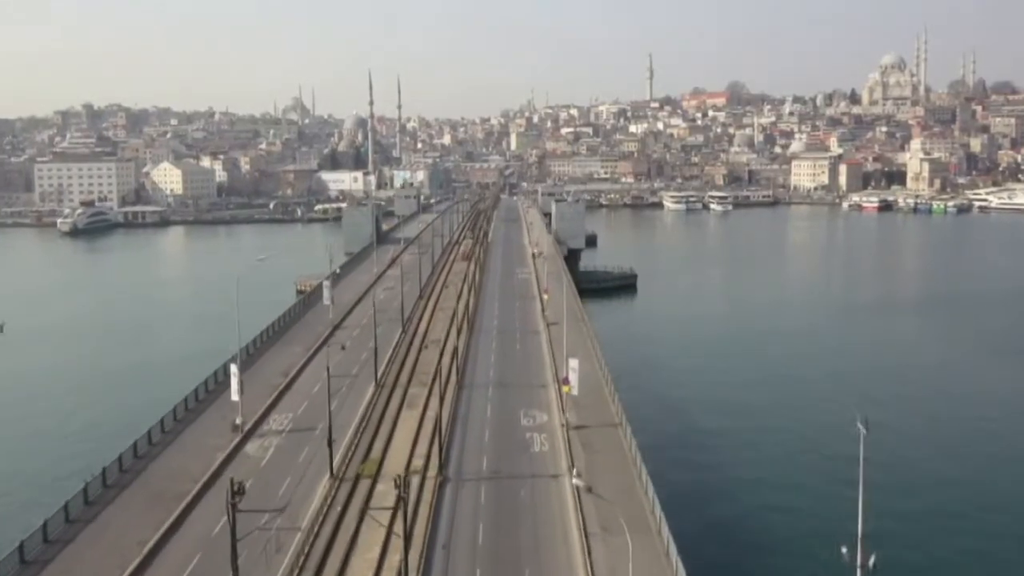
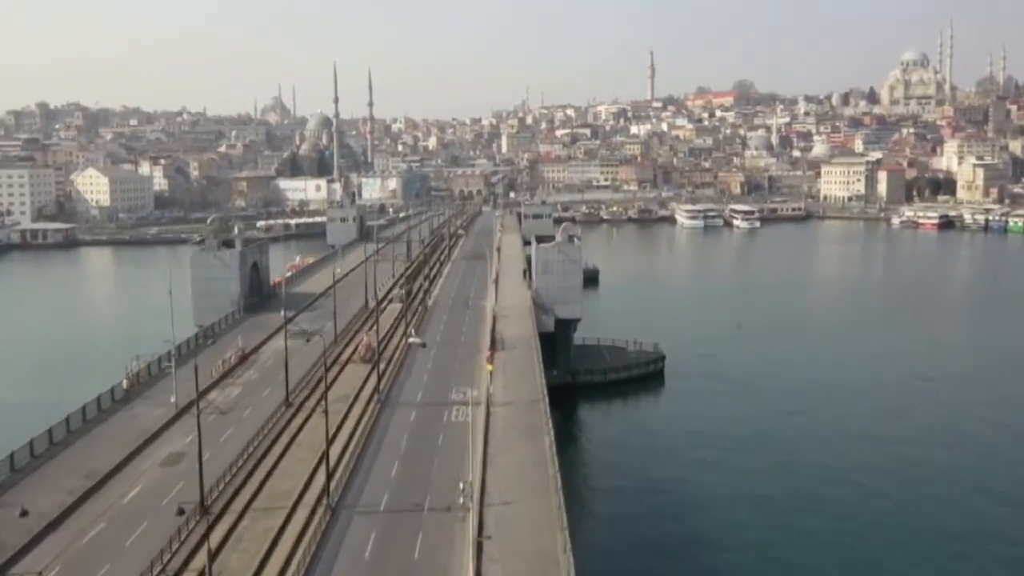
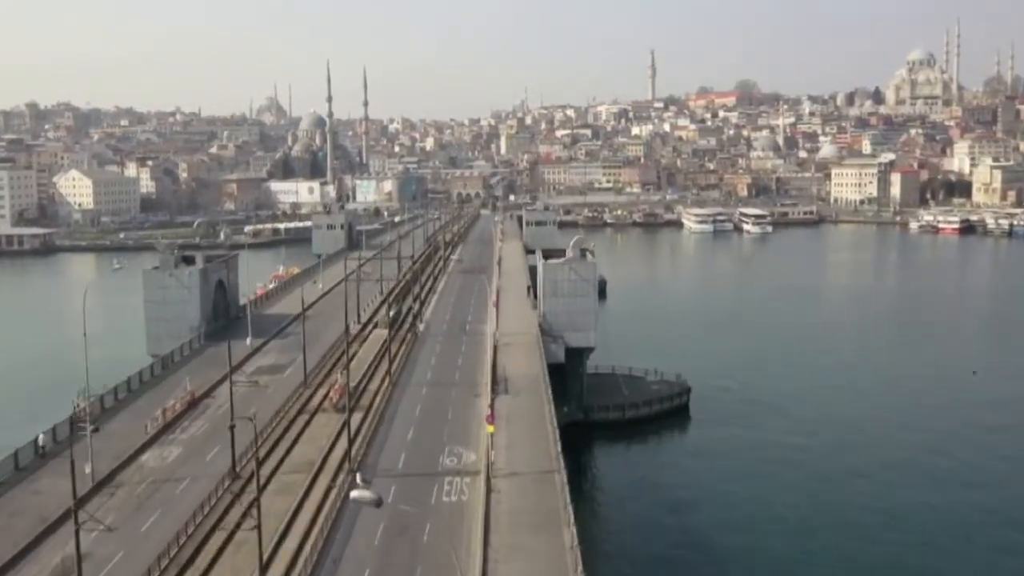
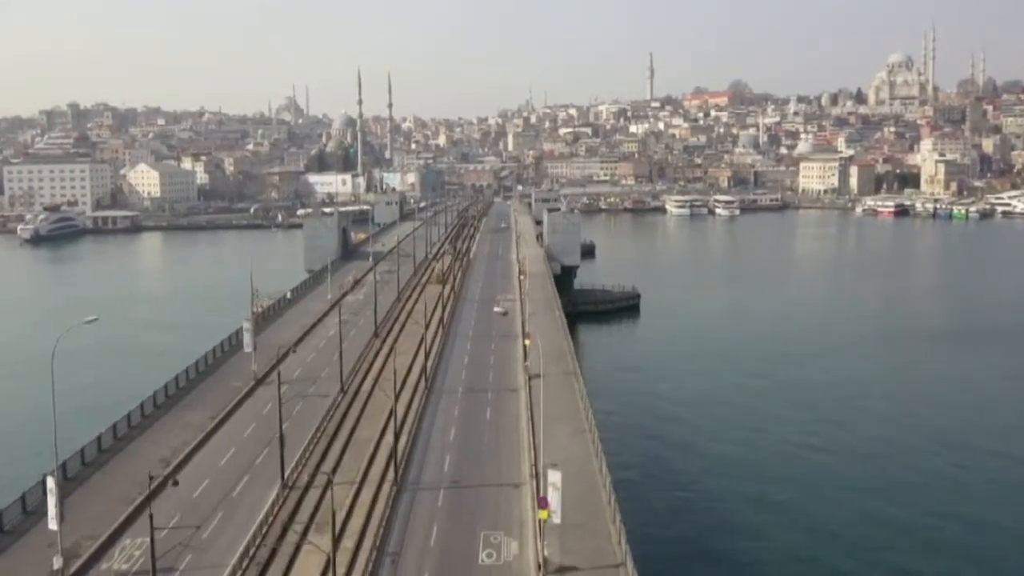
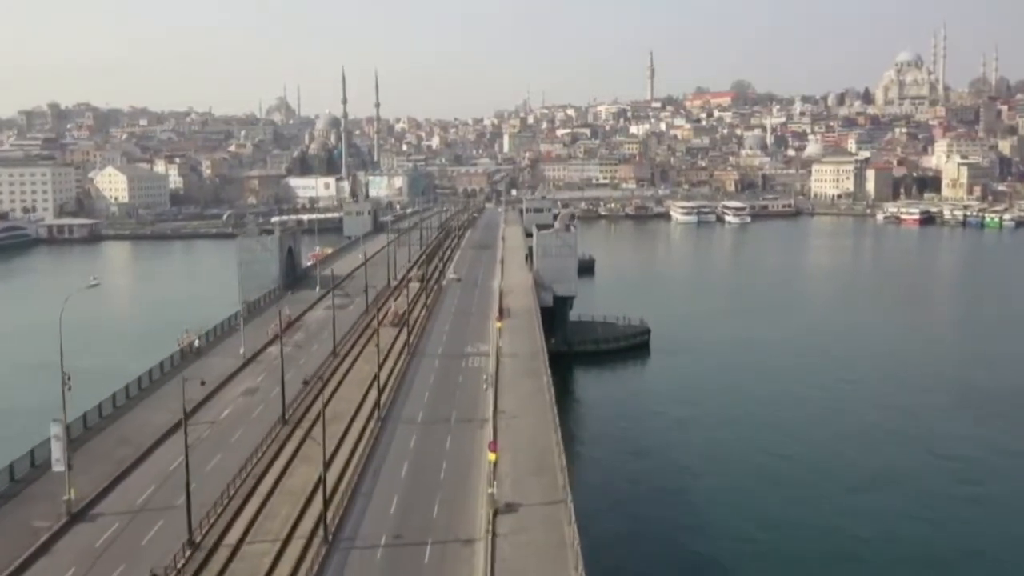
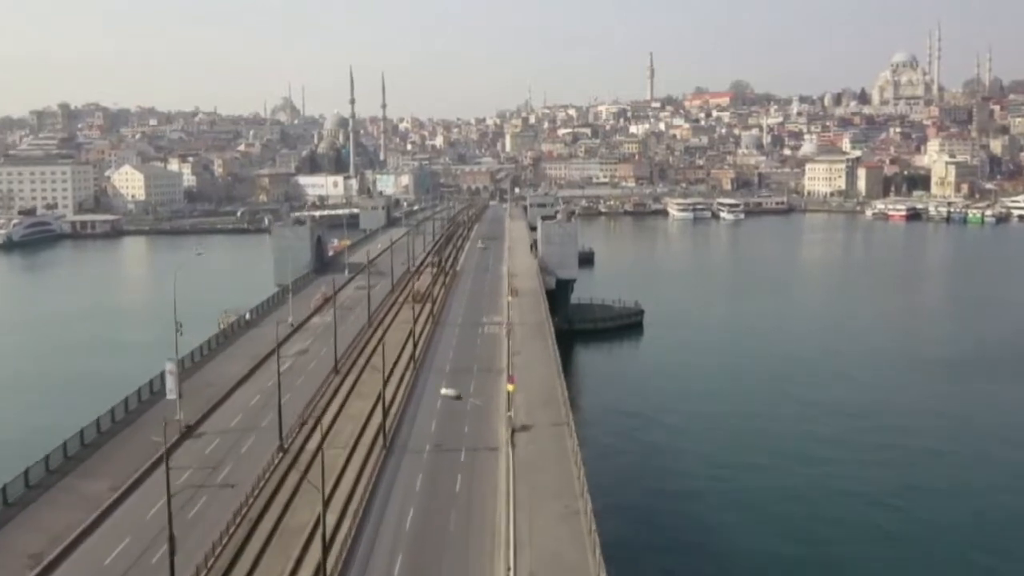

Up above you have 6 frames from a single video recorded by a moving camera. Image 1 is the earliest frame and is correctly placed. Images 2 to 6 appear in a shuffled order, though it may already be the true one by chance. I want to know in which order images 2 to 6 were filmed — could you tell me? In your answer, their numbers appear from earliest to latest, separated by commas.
4, 6, 5, 2, 3
